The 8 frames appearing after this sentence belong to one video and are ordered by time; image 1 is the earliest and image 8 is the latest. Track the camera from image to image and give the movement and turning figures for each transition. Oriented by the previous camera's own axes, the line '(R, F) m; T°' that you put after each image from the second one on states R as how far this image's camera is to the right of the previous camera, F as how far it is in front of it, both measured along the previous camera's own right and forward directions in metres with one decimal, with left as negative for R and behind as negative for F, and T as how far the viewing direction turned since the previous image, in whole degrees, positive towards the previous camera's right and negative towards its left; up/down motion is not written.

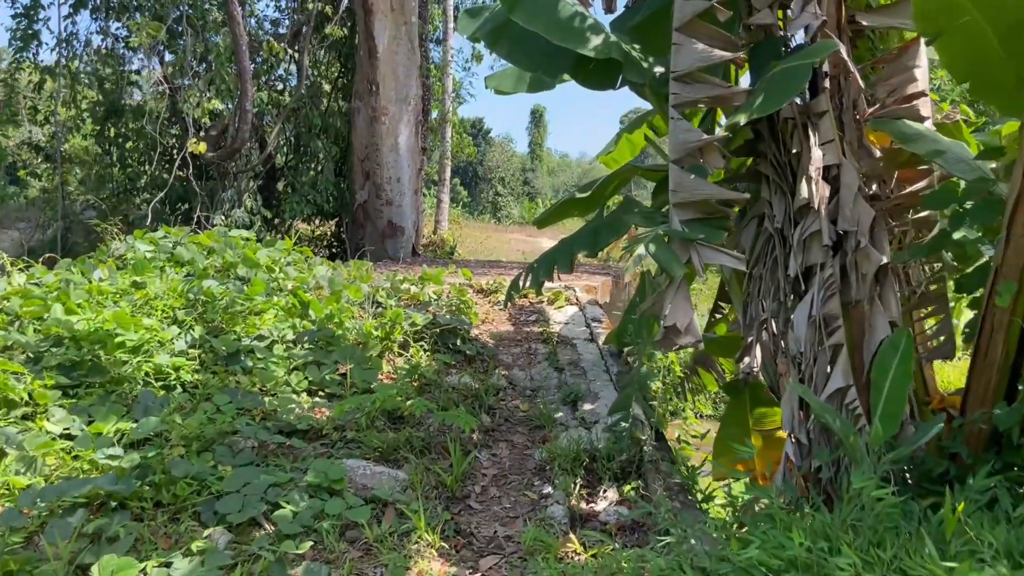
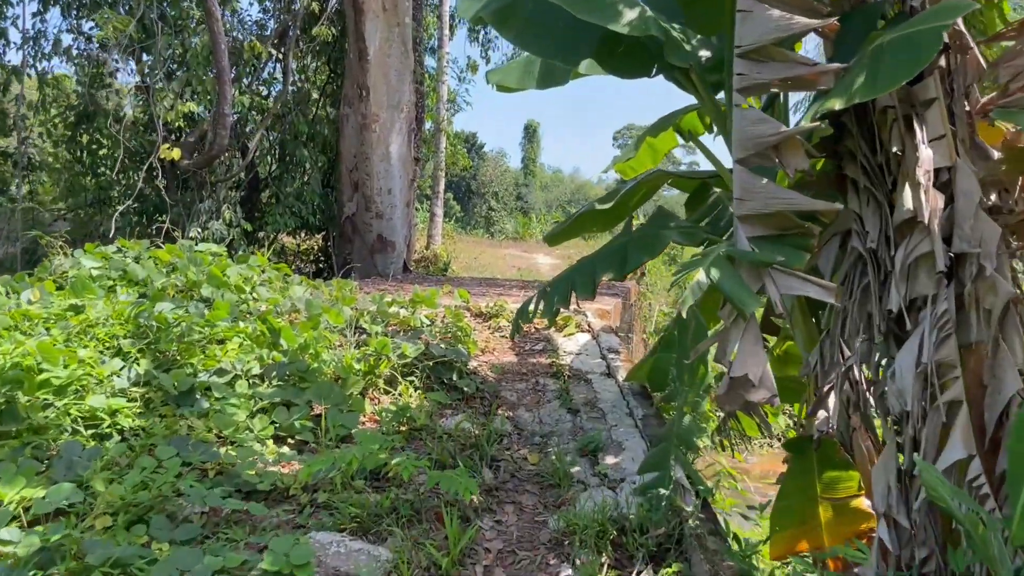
(-0.1, +0.5) m; +1°
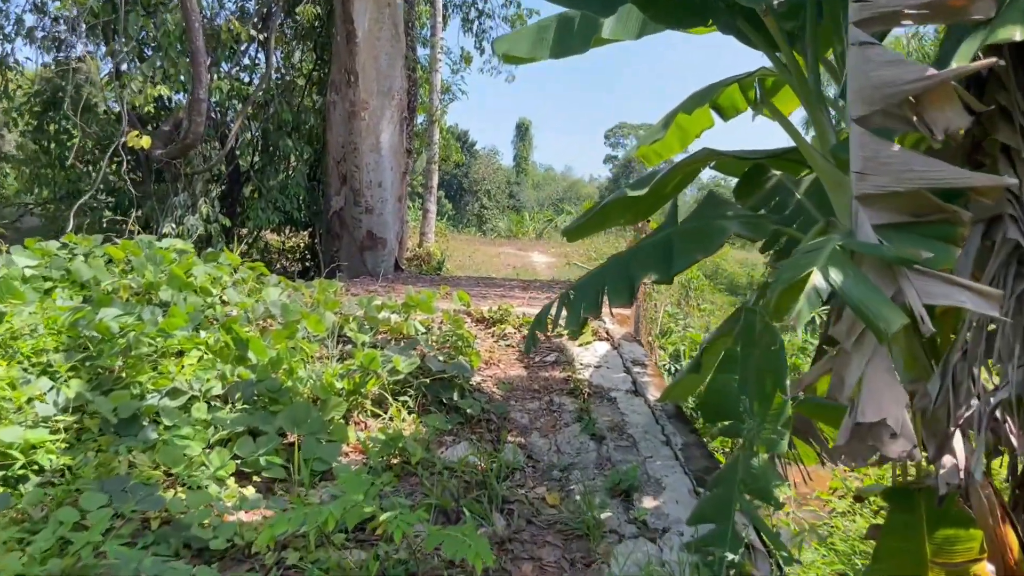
(-0.1, +0.5) m; +1°
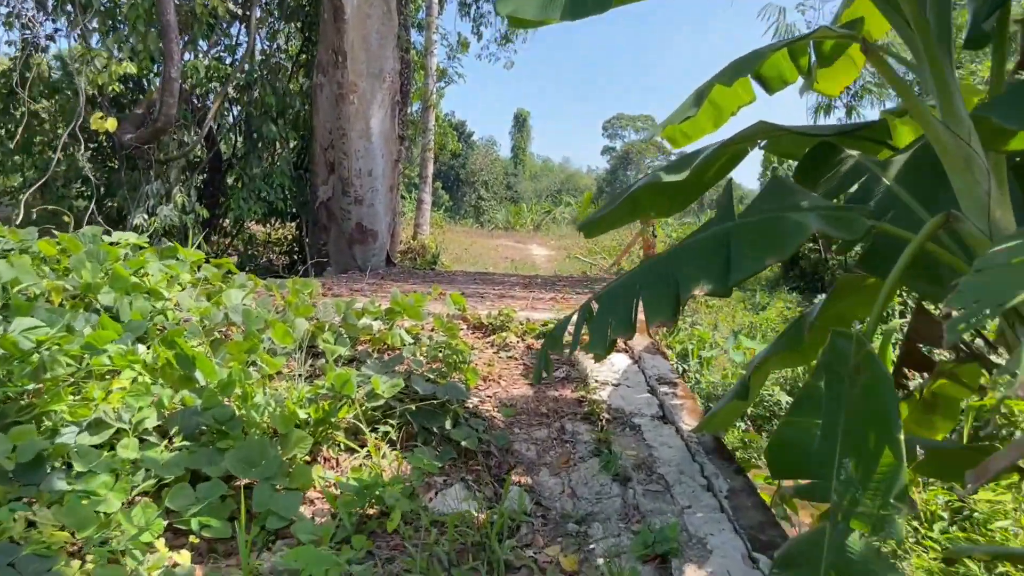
(0.0, +0.5) m; 0°
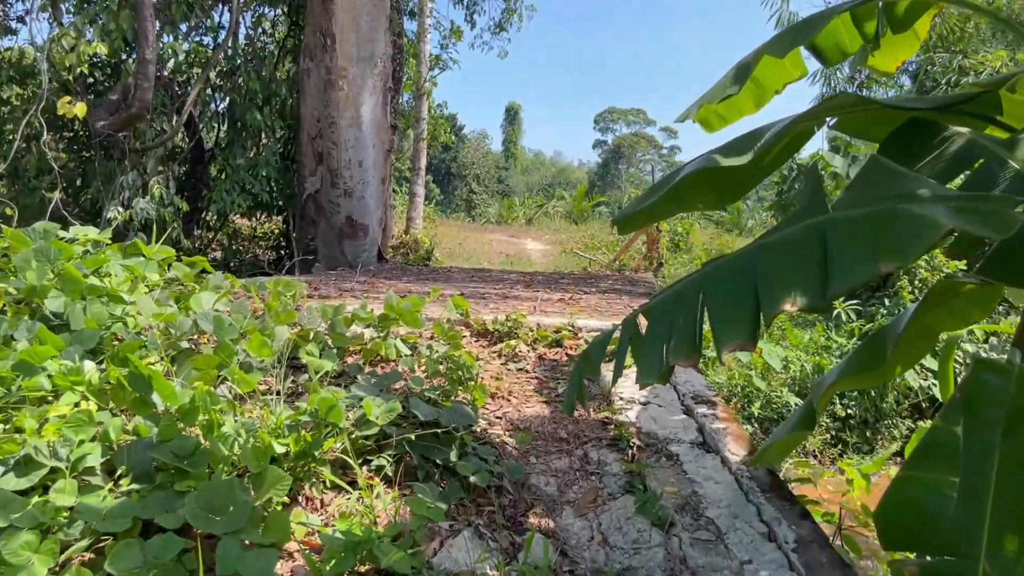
(-0.1, +0.3) m; +1°
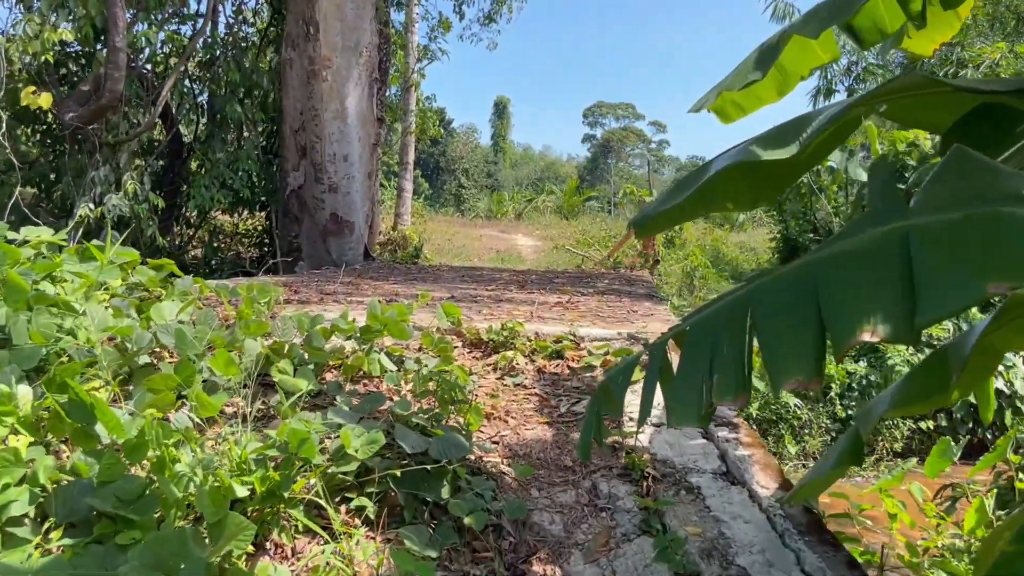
(0.0, +0.2) m; +1°
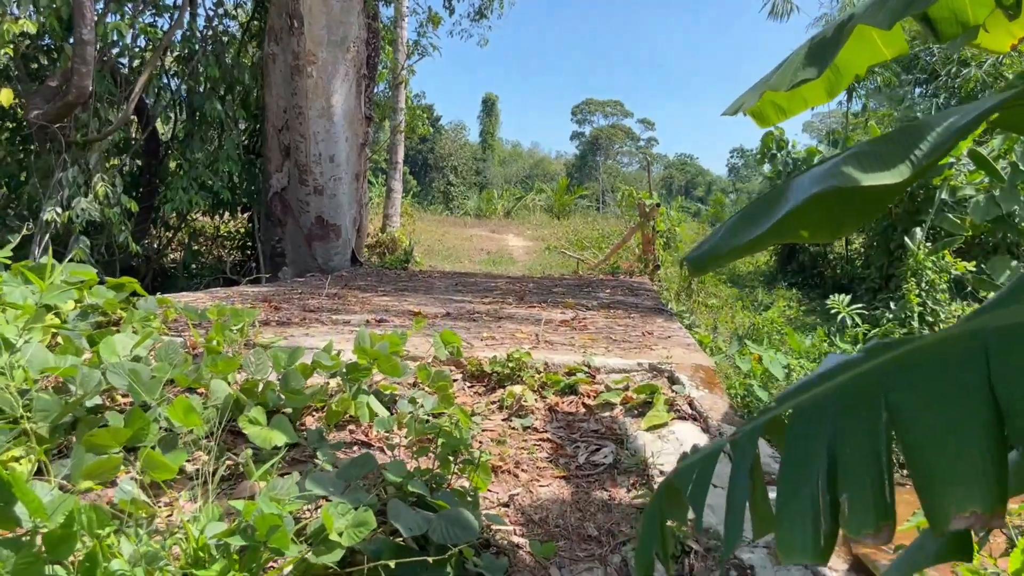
(0.0, +0.3) m; +1°
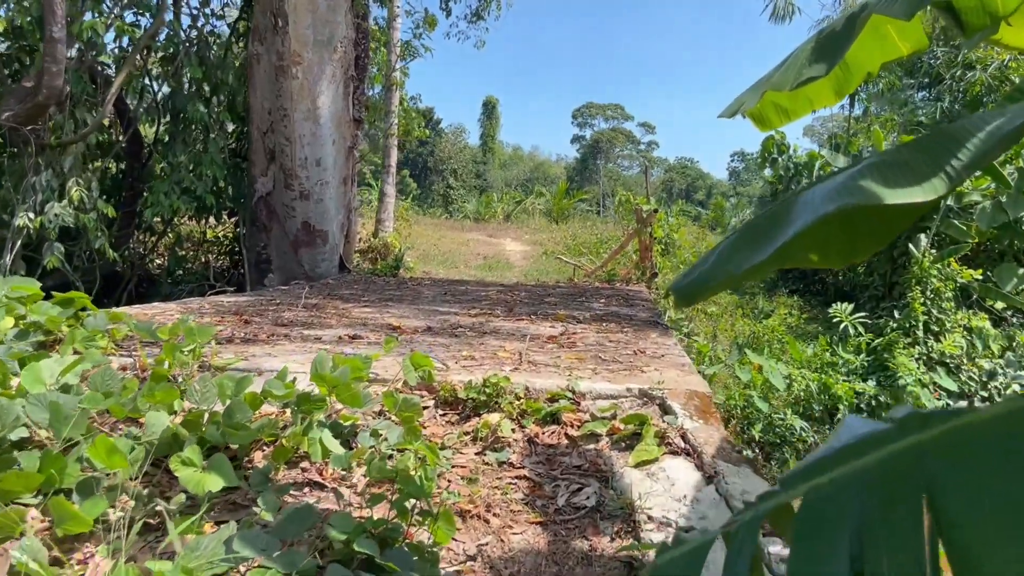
(+0.1, +0.2) m; 0°
